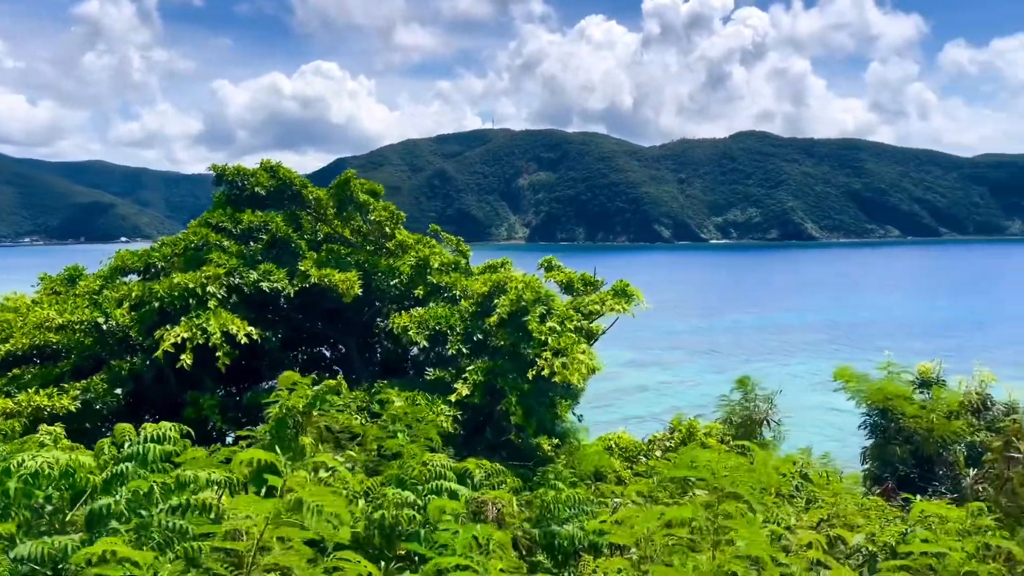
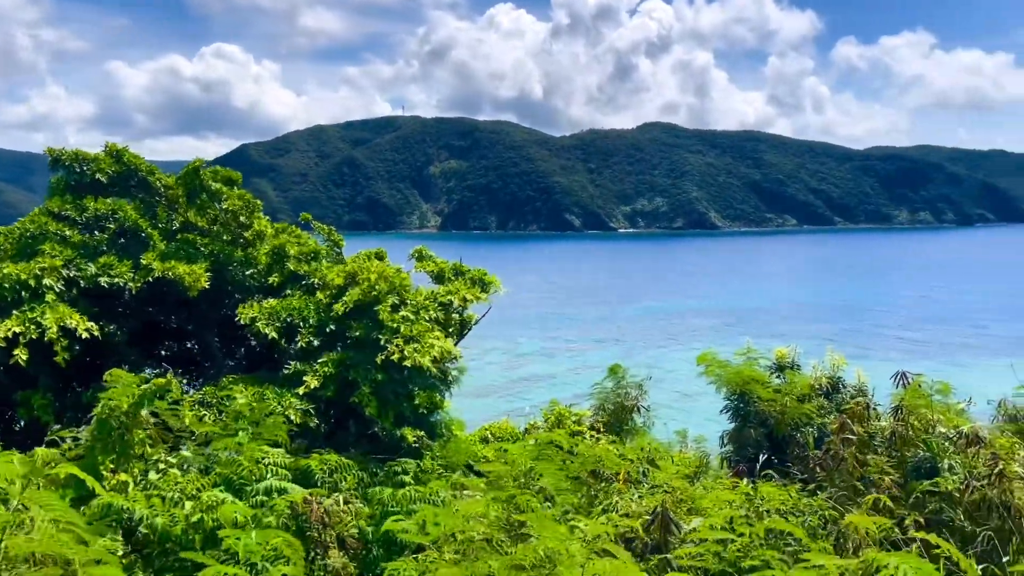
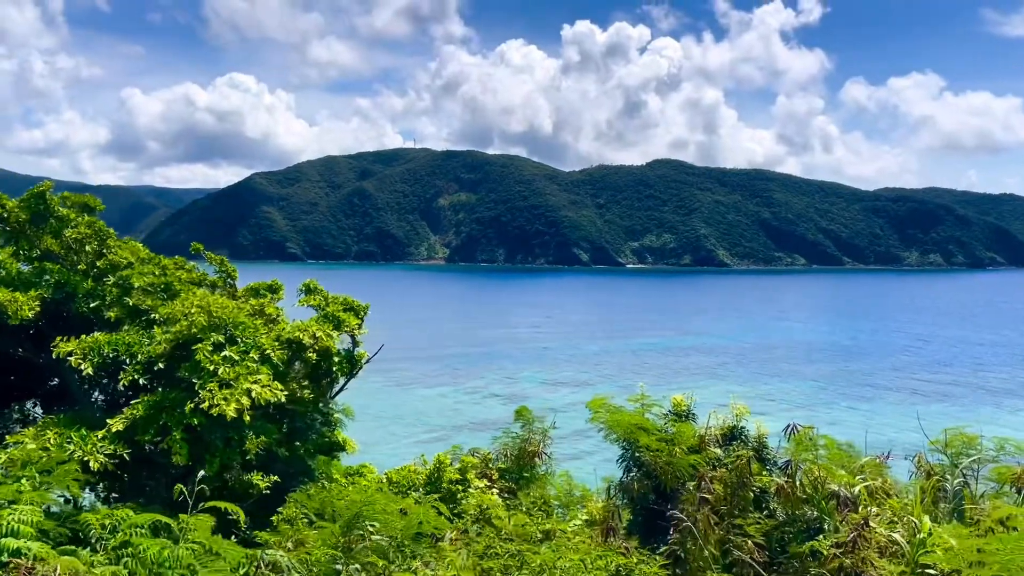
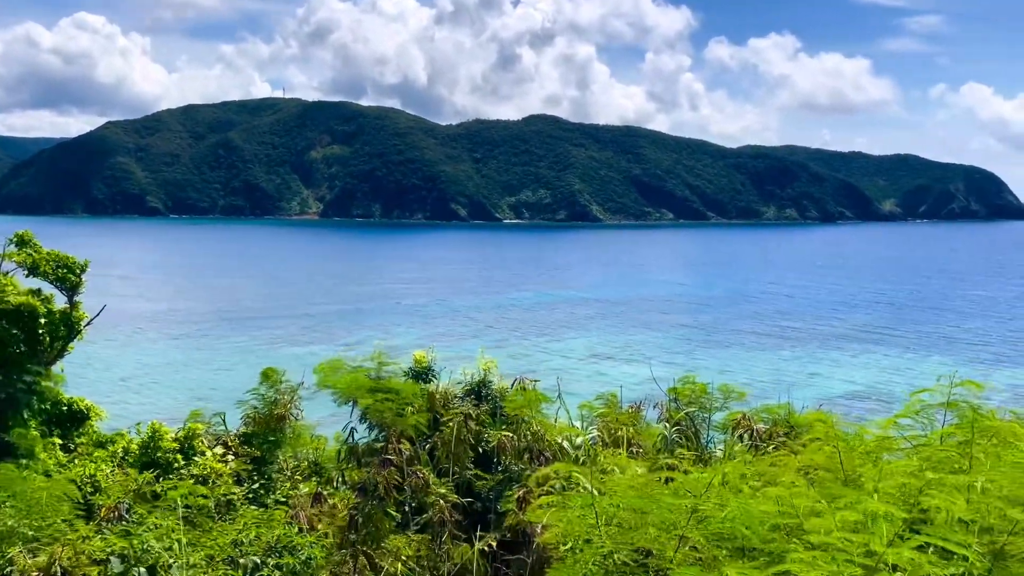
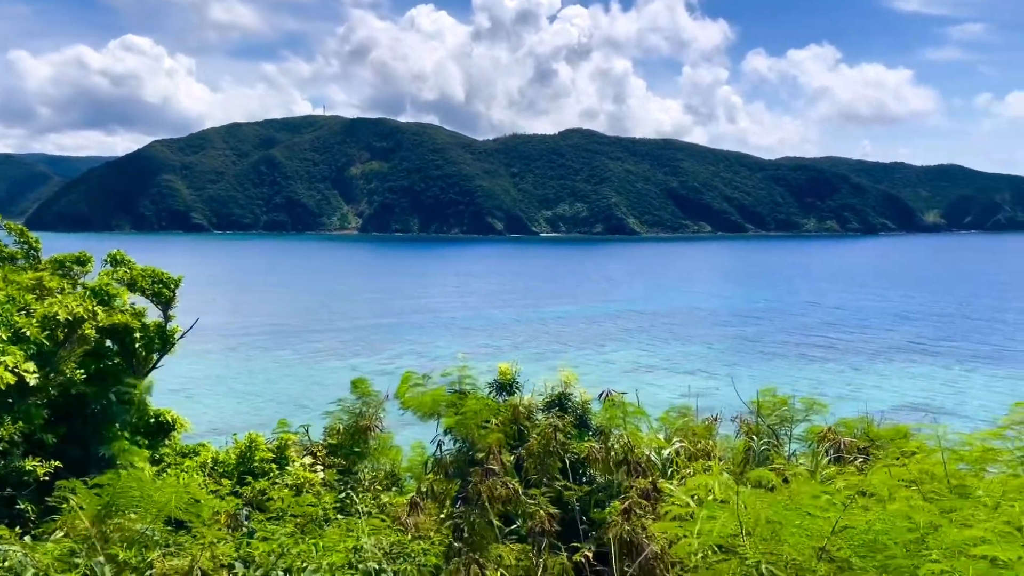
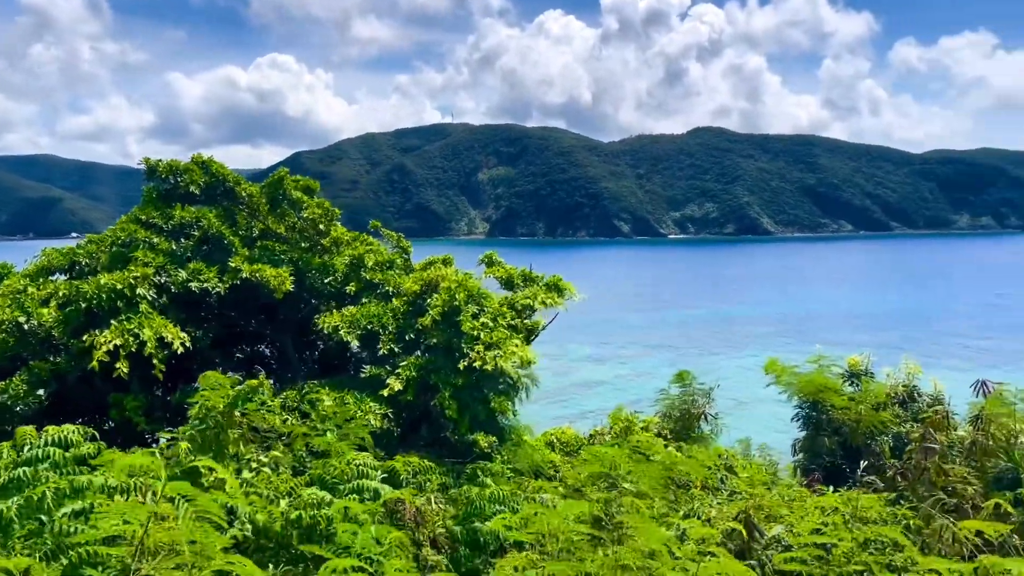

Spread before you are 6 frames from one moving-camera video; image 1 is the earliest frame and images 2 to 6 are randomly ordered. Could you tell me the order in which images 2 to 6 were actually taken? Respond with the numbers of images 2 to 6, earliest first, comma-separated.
6, 2, 3, 5, 4
